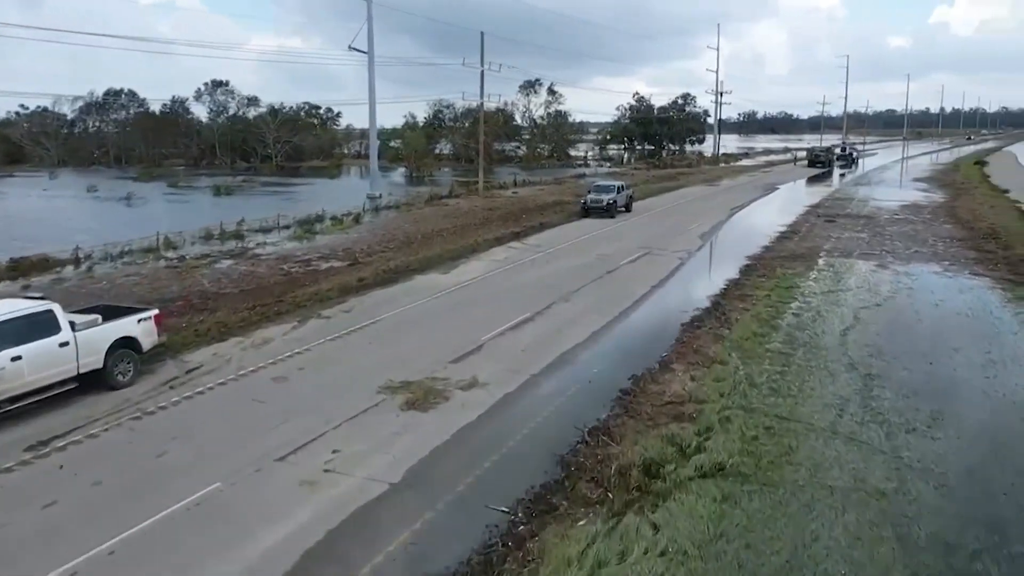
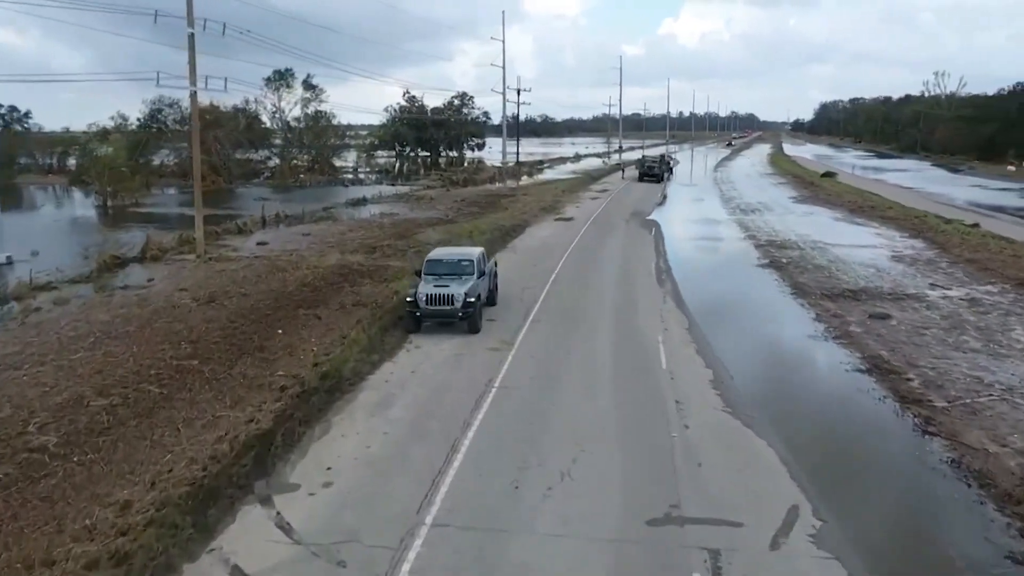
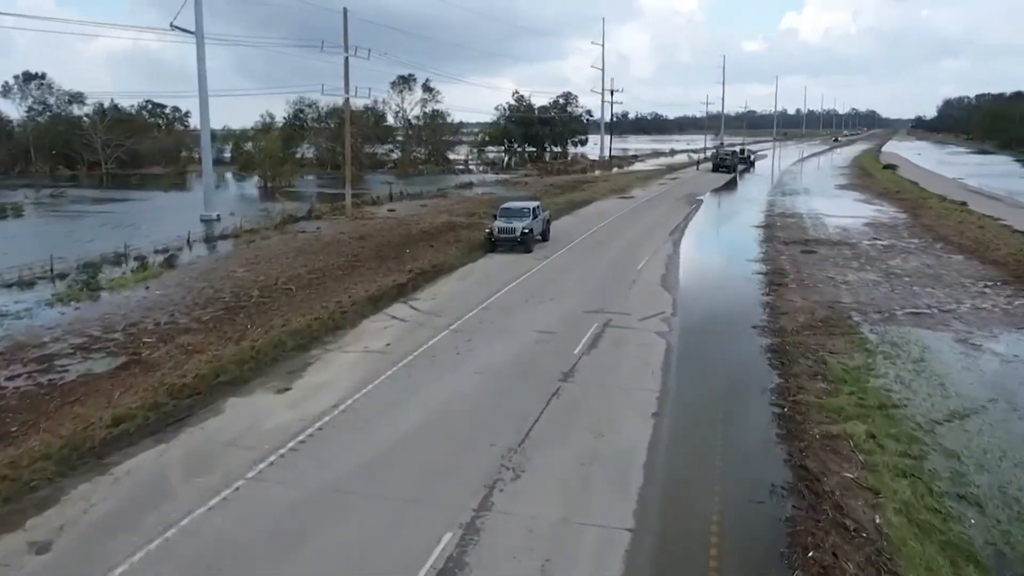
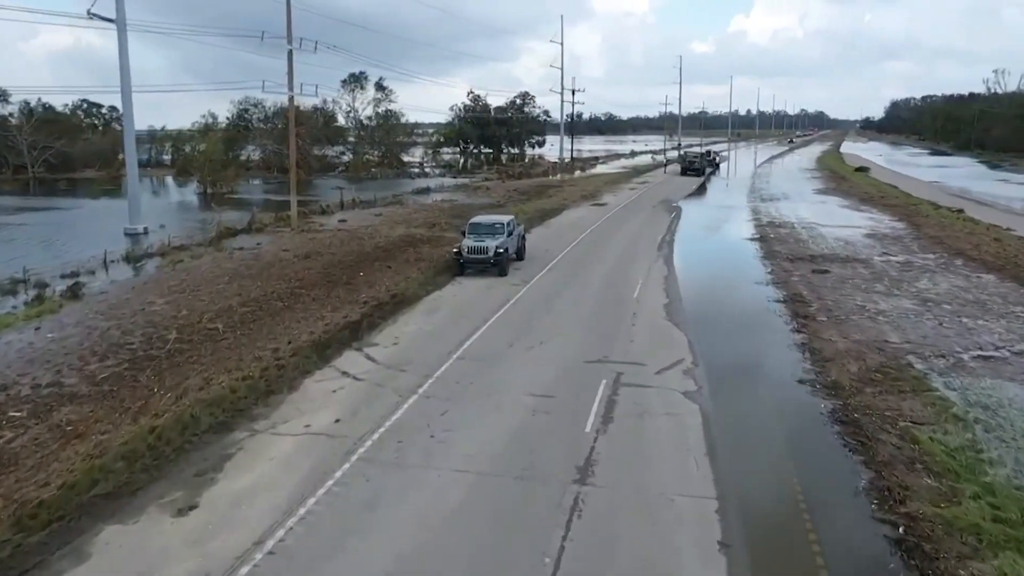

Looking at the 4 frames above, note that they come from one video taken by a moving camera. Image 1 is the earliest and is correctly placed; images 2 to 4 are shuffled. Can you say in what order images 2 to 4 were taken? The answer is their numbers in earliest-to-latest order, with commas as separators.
3, 4, 2
